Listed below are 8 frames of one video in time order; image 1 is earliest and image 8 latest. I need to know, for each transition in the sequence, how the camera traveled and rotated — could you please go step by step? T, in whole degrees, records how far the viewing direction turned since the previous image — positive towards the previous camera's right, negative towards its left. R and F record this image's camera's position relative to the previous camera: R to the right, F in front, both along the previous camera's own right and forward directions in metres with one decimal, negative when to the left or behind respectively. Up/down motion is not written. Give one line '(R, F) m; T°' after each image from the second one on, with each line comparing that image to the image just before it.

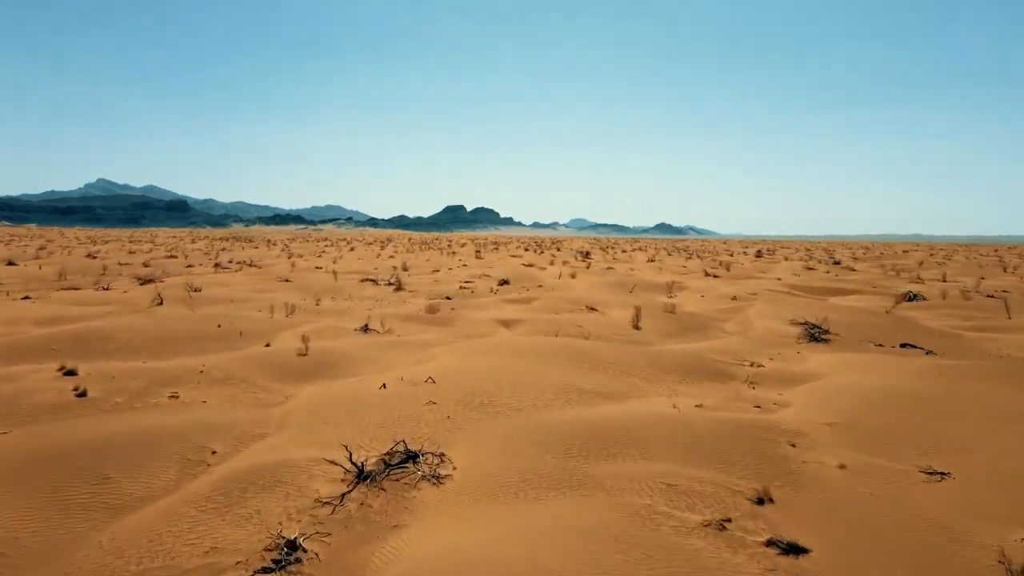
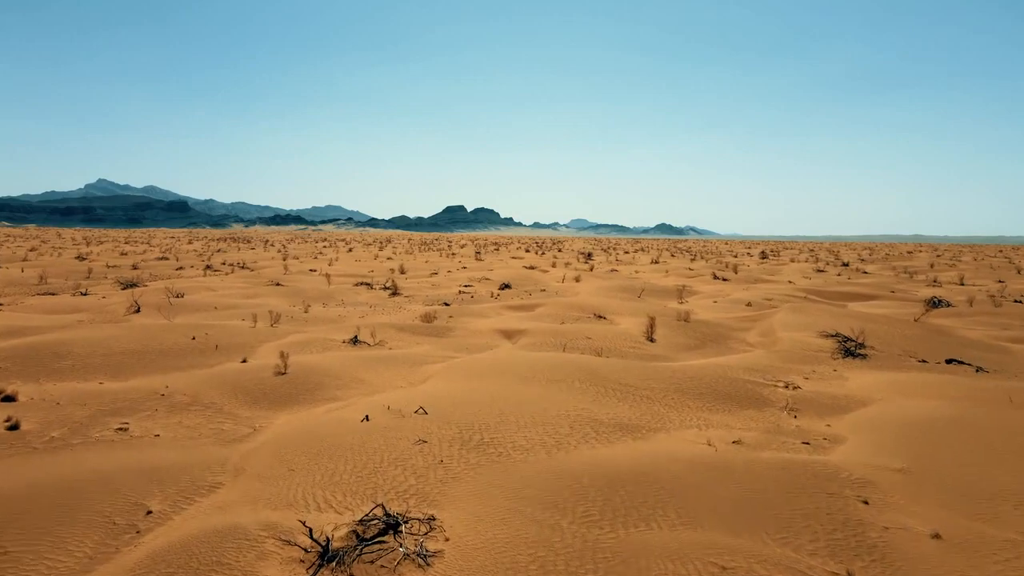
(0.0, +0.8) m; 0°
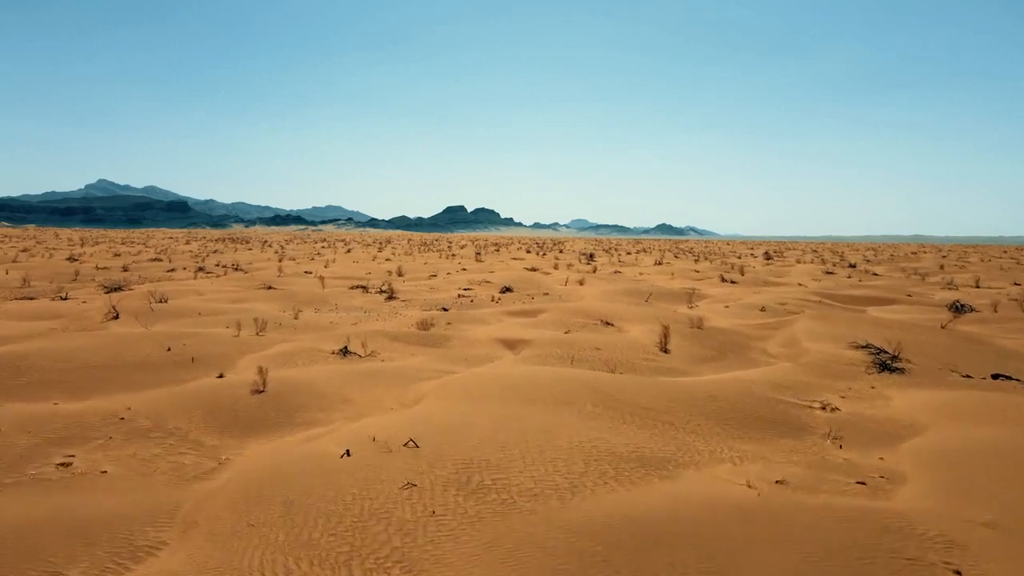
(0.0, +0.7) m; 0°
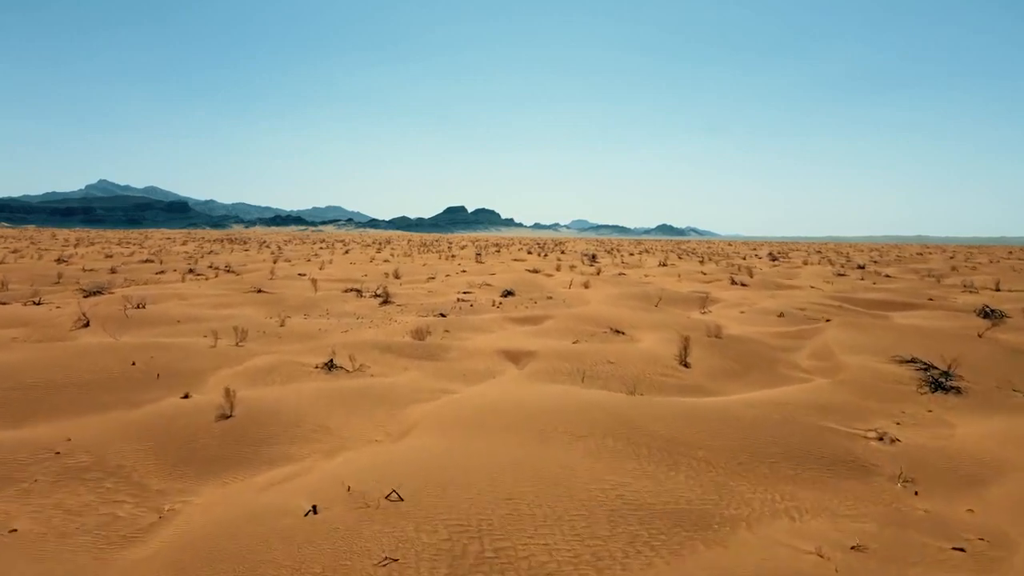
(0.0, +0.8) m; 0°
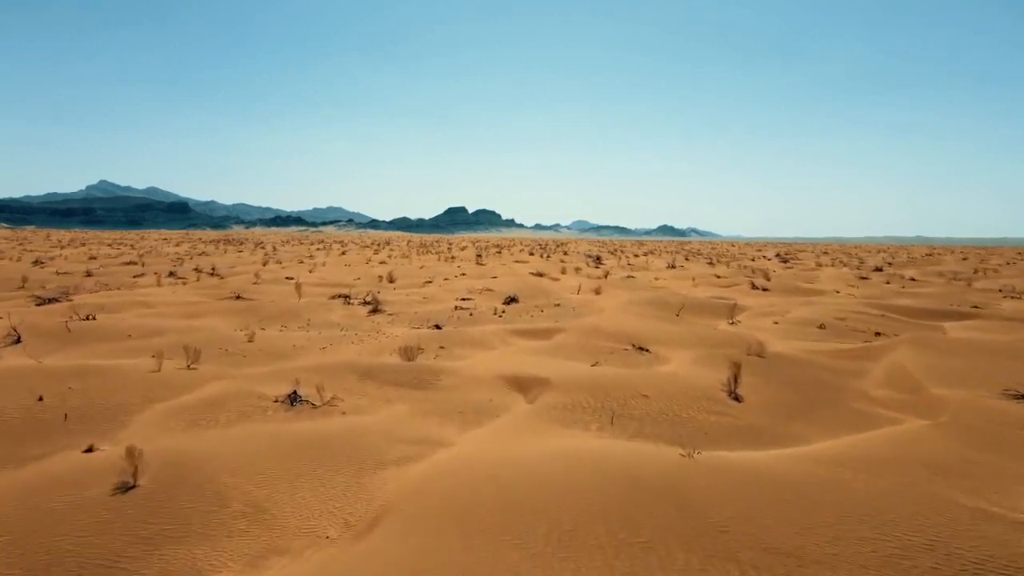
(0.0, +1.5) m; 0°
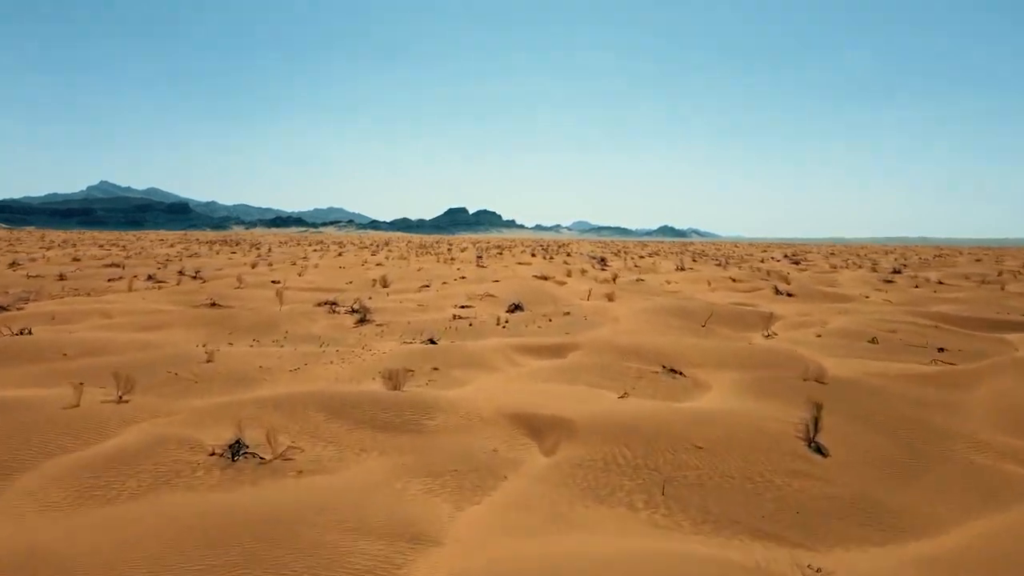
(0.0, +1.4) m; 0°
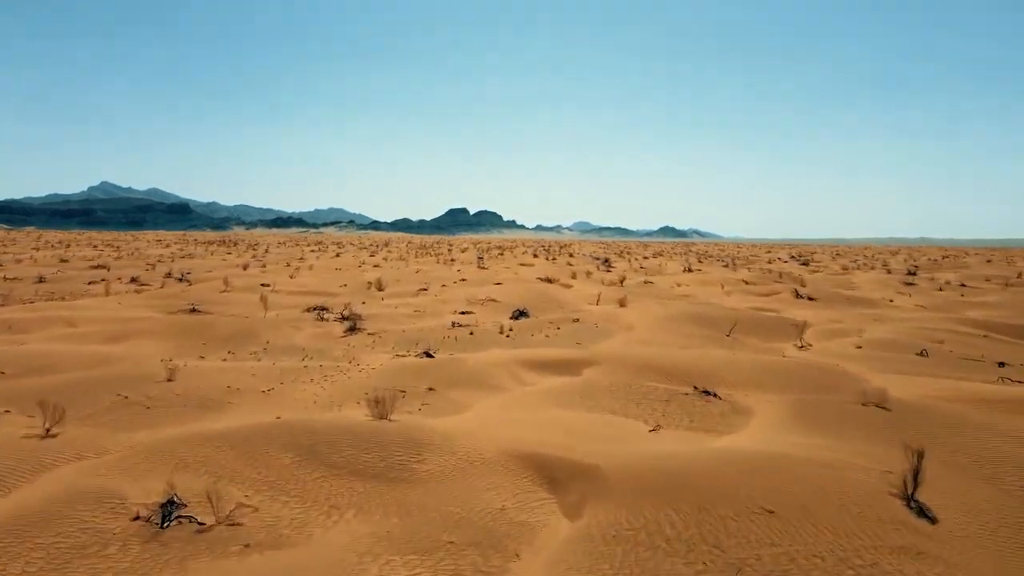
(0.0, +1.0) m; 0°
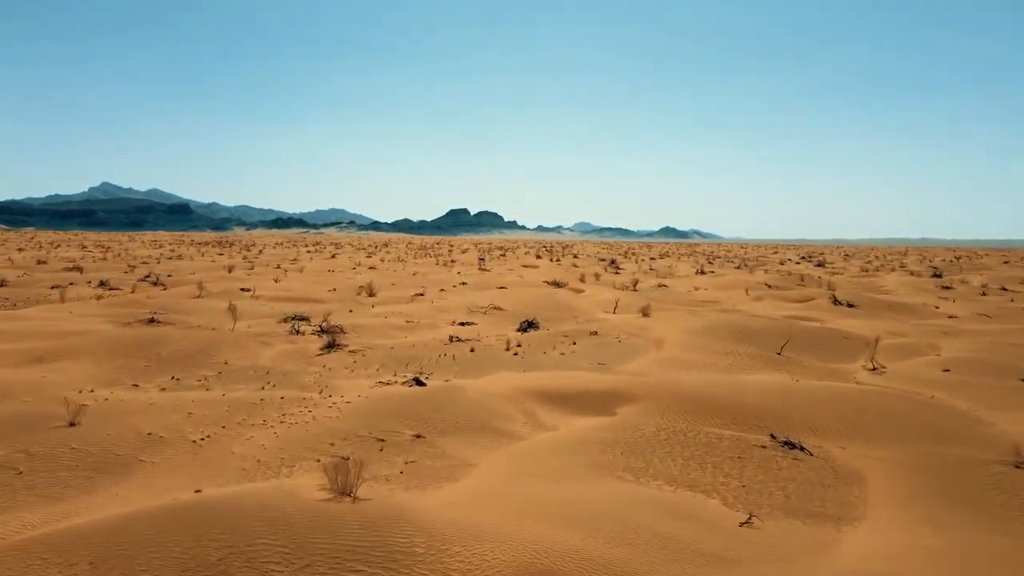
(-0.1, +1.7) m; 0°
